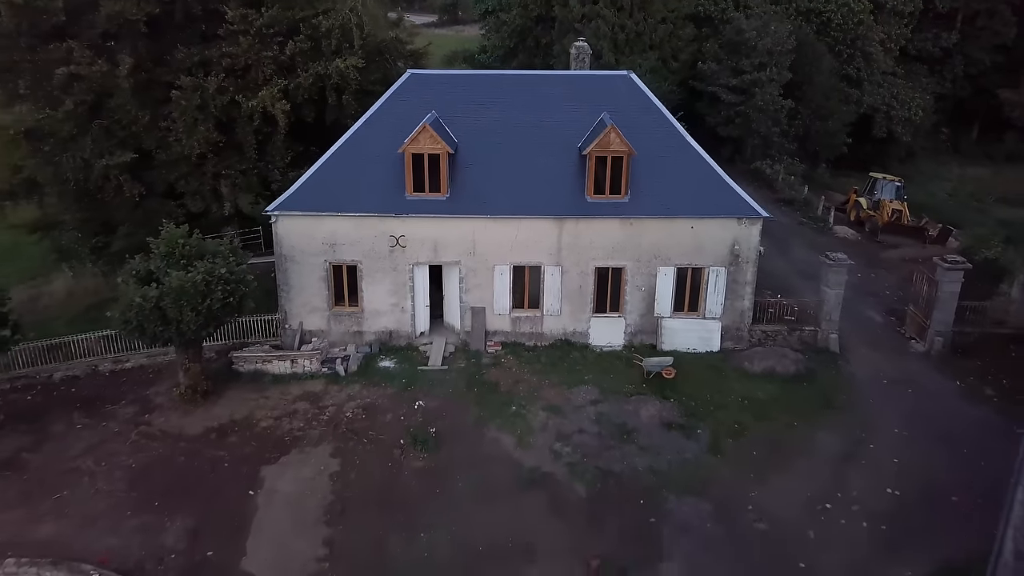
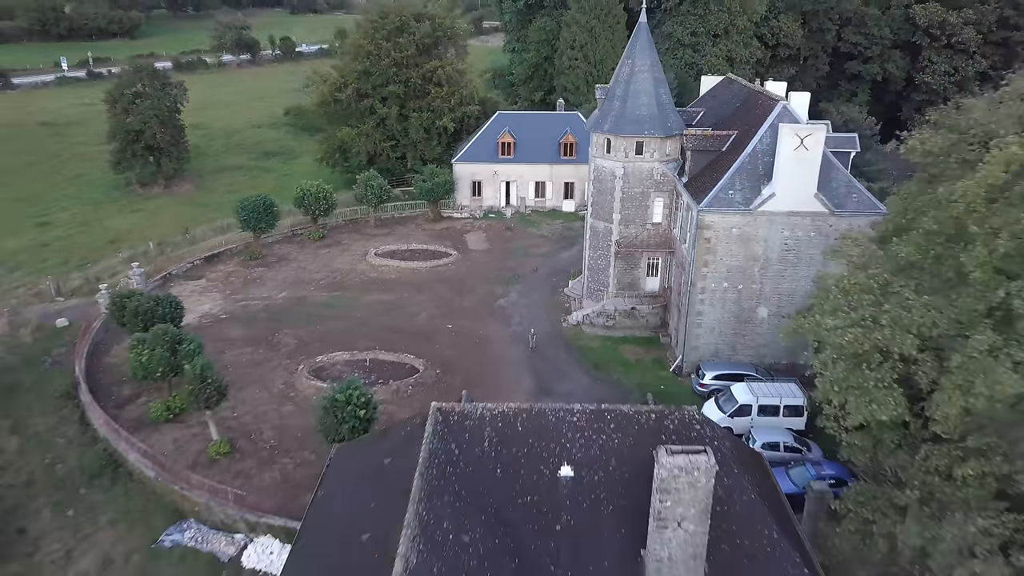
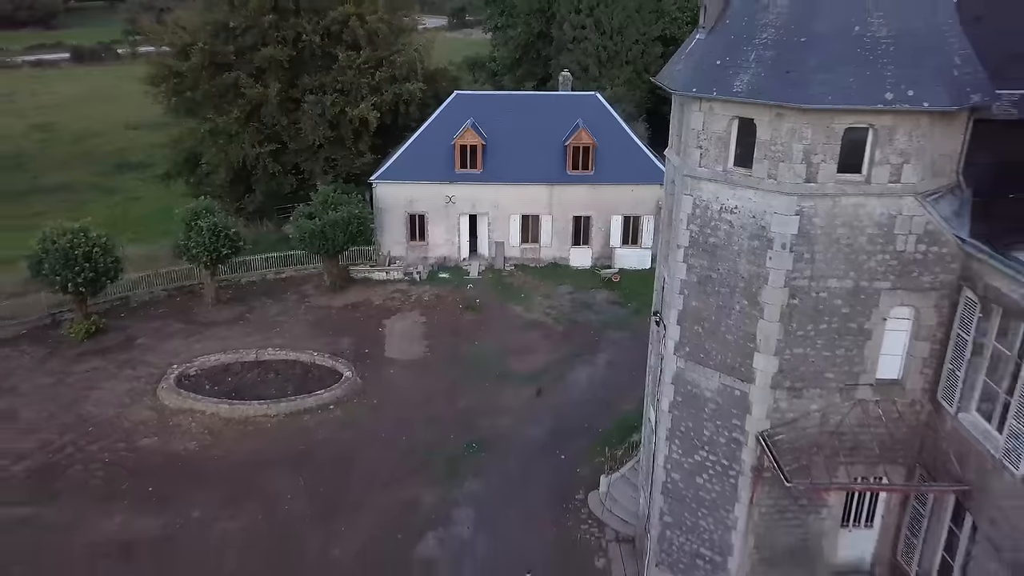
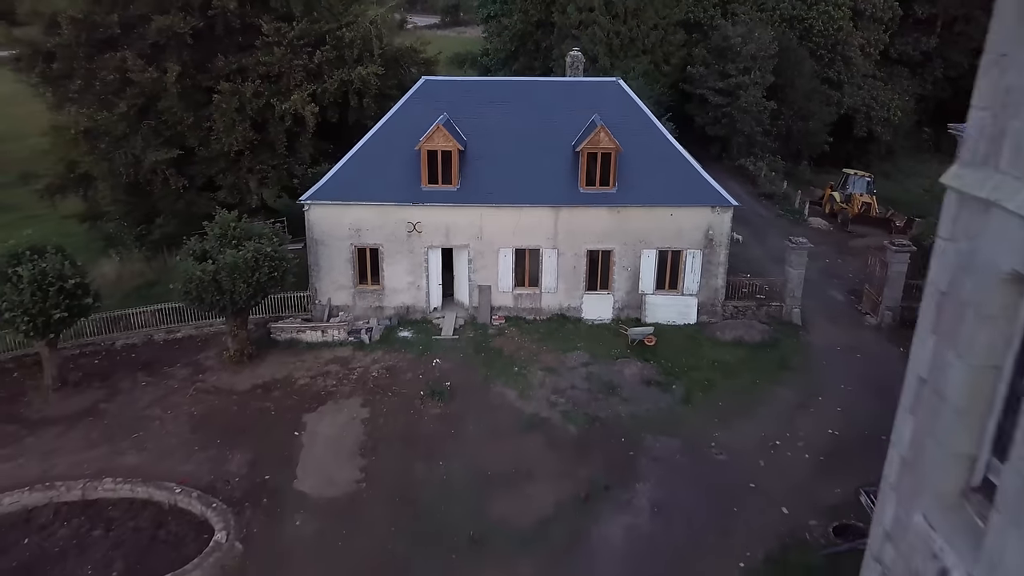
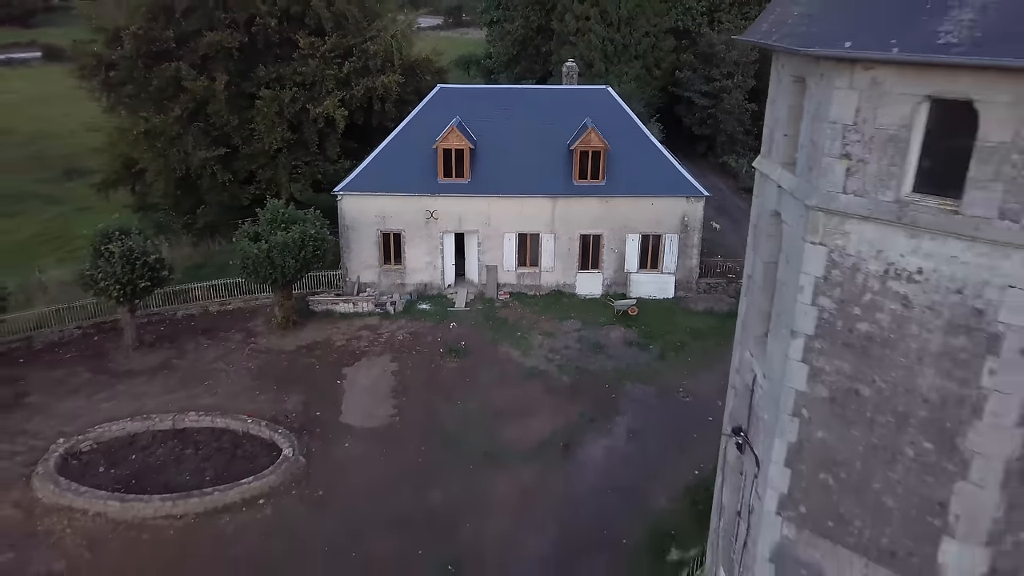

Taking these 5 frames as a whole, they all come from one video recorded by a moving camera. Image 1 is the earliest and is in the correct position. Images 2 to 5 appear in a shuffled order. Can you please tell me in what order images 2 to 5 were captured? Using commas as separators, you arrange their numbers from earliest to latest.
4, 5, 3, 2
